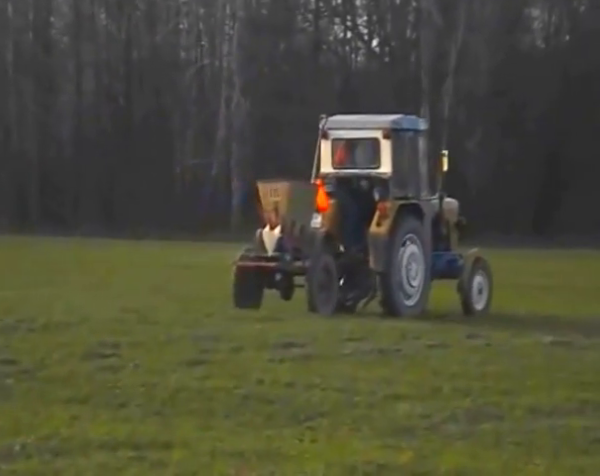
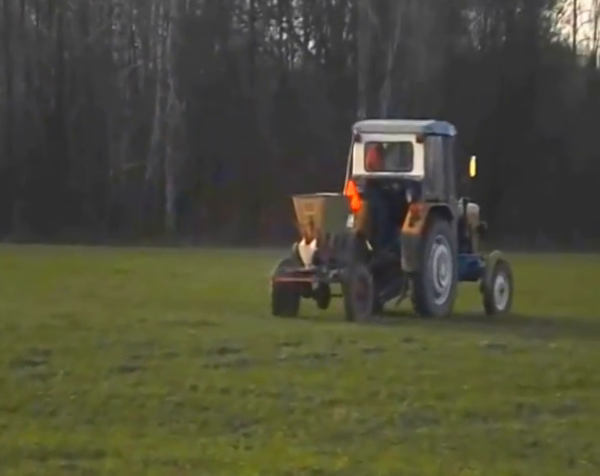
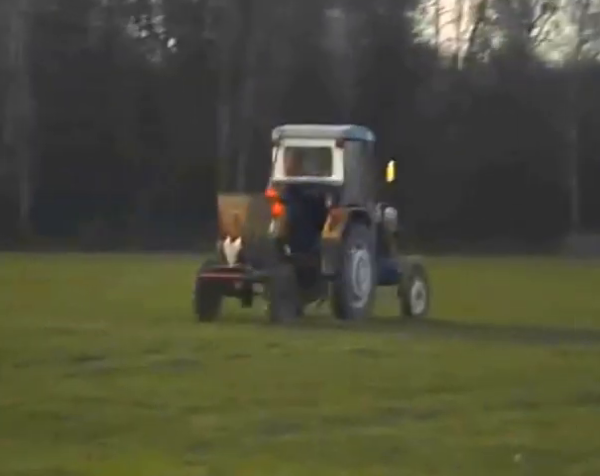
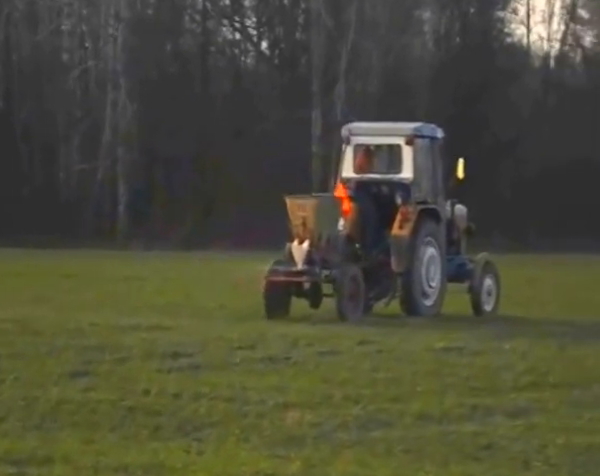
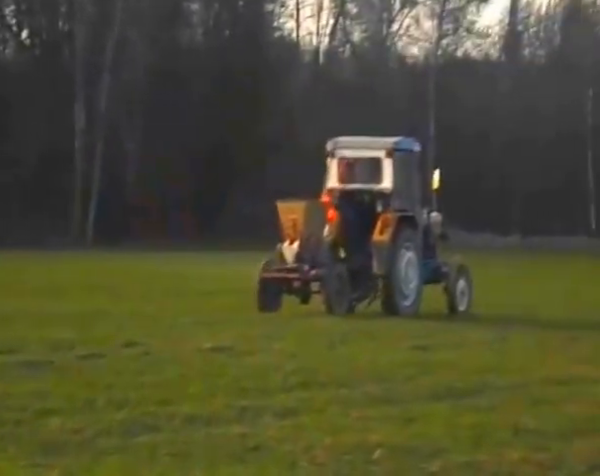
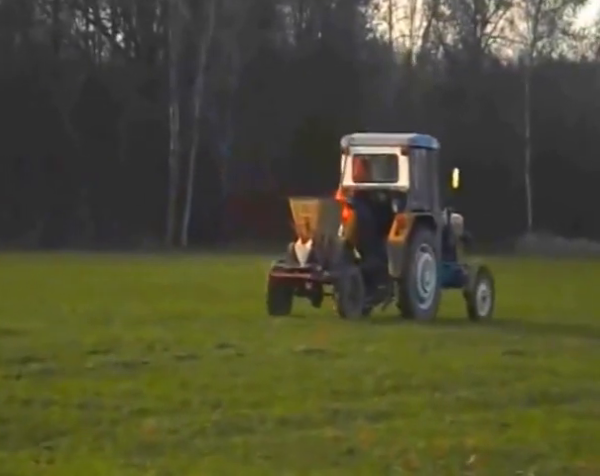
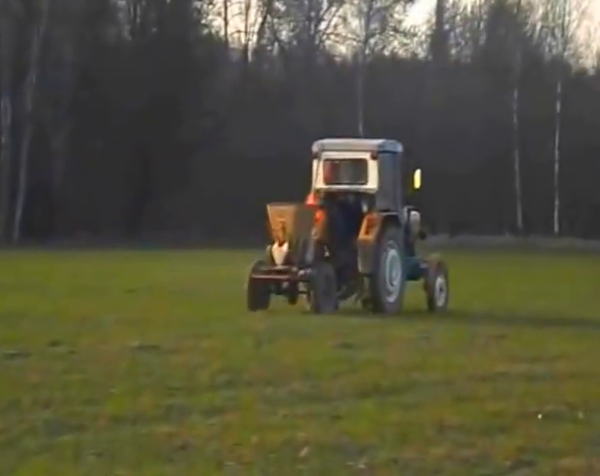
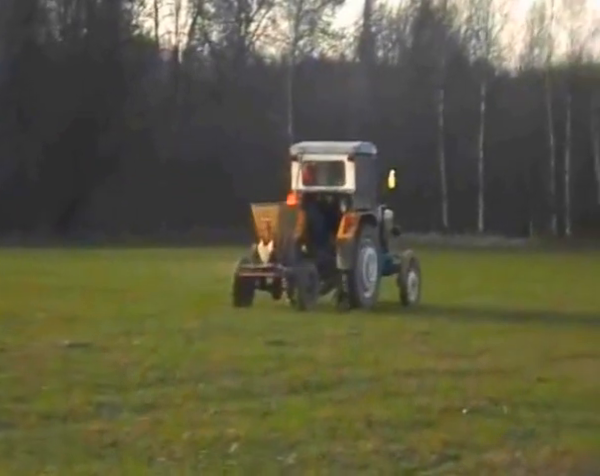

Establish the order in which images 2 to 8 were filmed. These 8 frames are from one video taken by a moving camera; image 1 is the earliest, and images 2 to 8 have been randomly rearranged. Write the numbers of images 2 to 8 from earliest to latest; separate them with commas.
2, 4, 3, 6, 5, 7, 8
